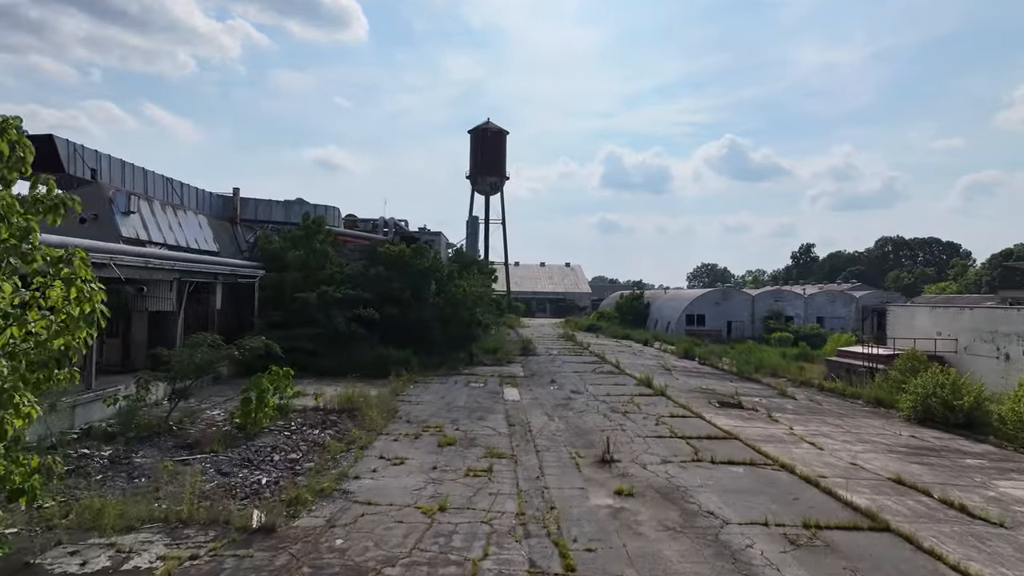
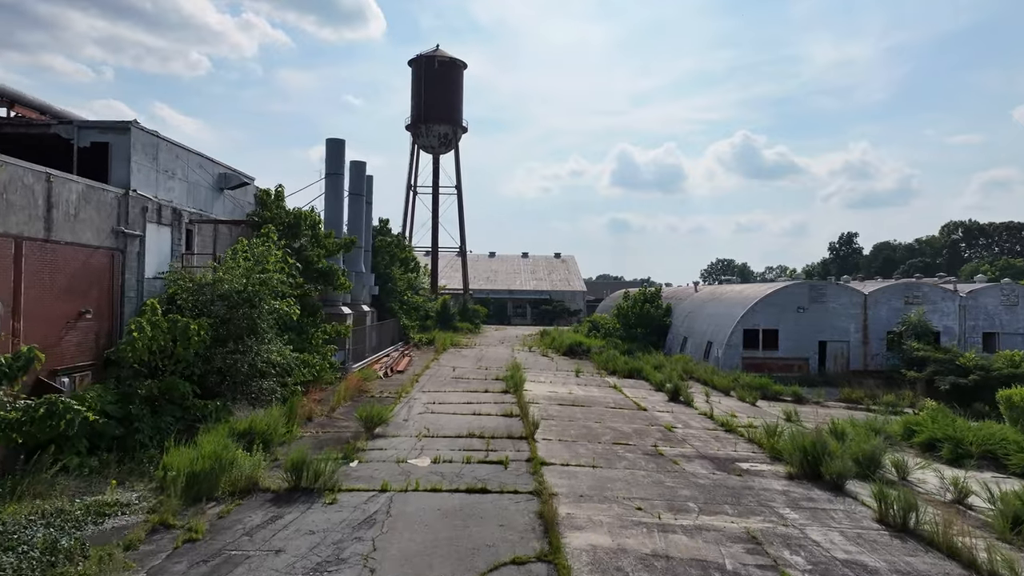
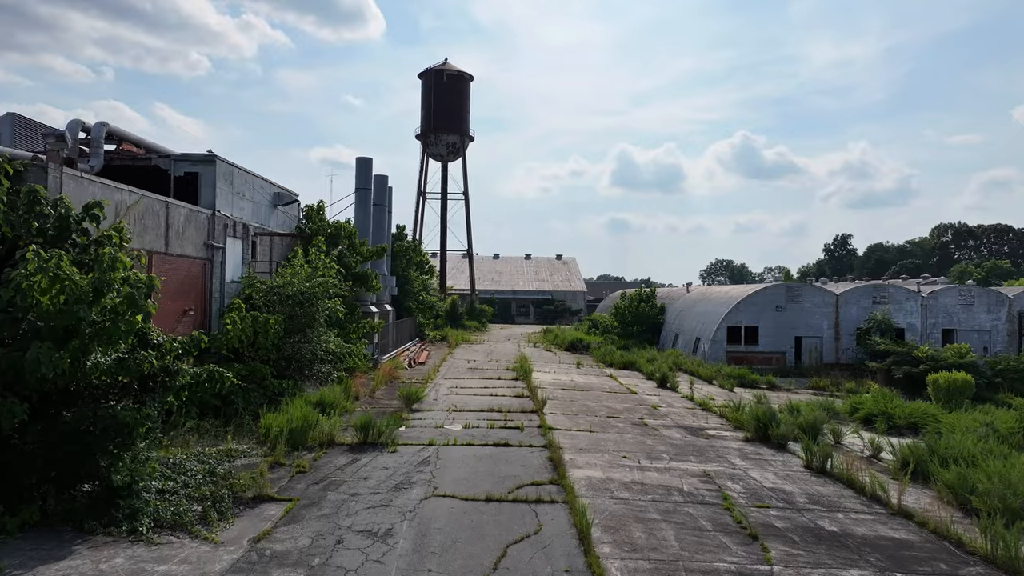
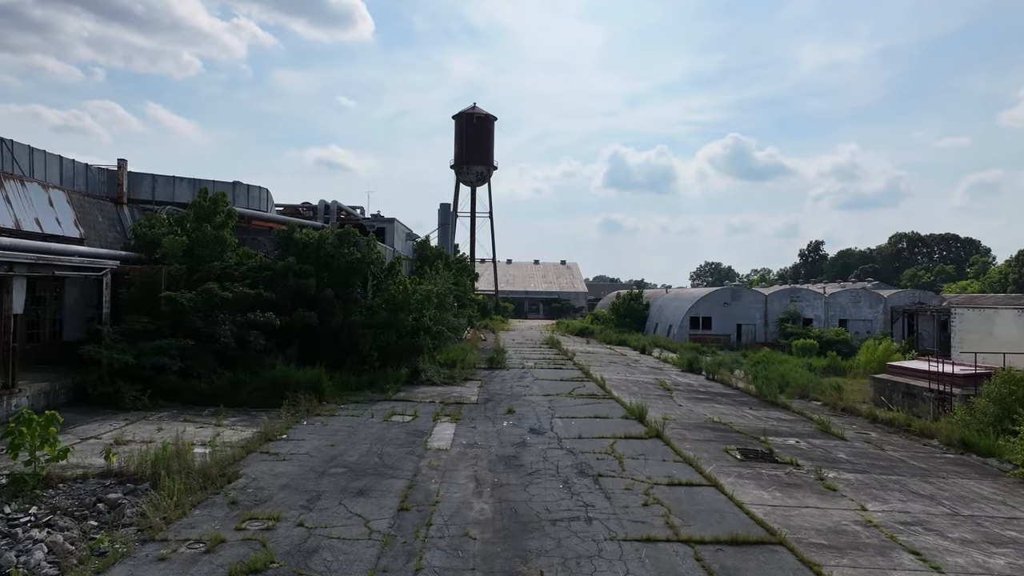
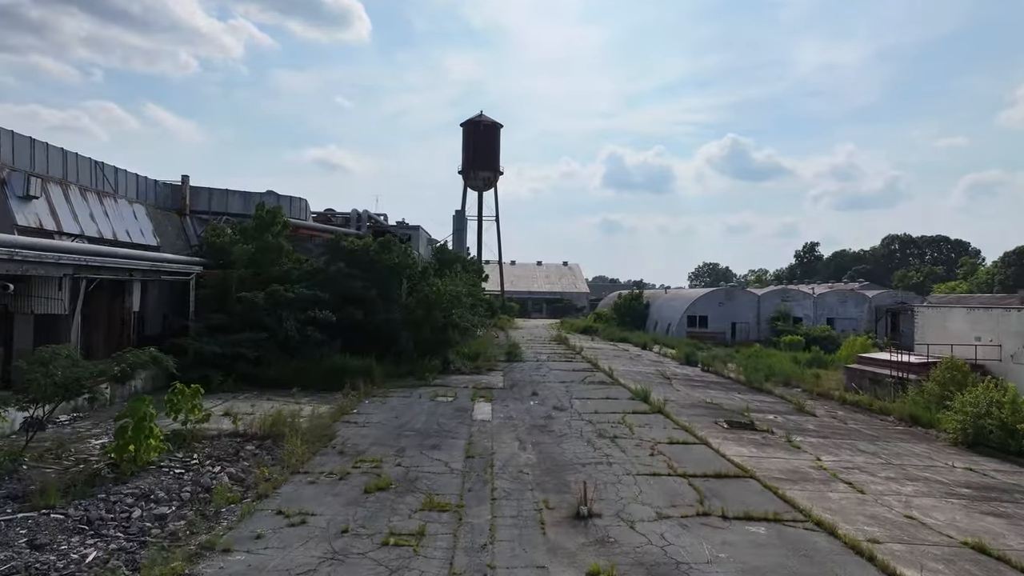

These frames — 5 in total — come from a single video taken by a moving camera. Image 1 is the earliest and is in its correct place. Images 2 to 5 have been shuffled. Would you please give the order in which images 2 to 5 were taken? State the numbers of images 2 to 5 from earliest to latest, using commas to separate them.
5, 4, 3, 2
